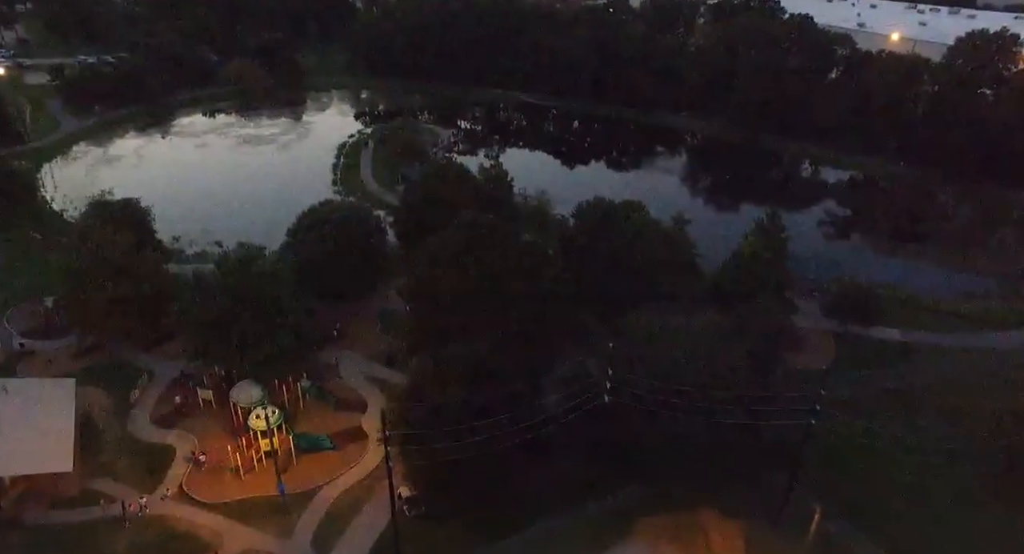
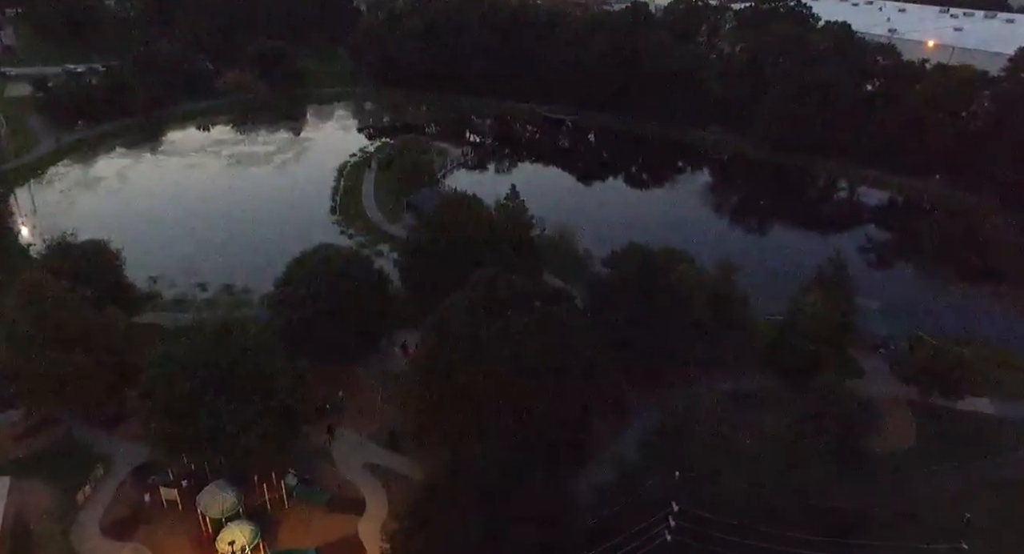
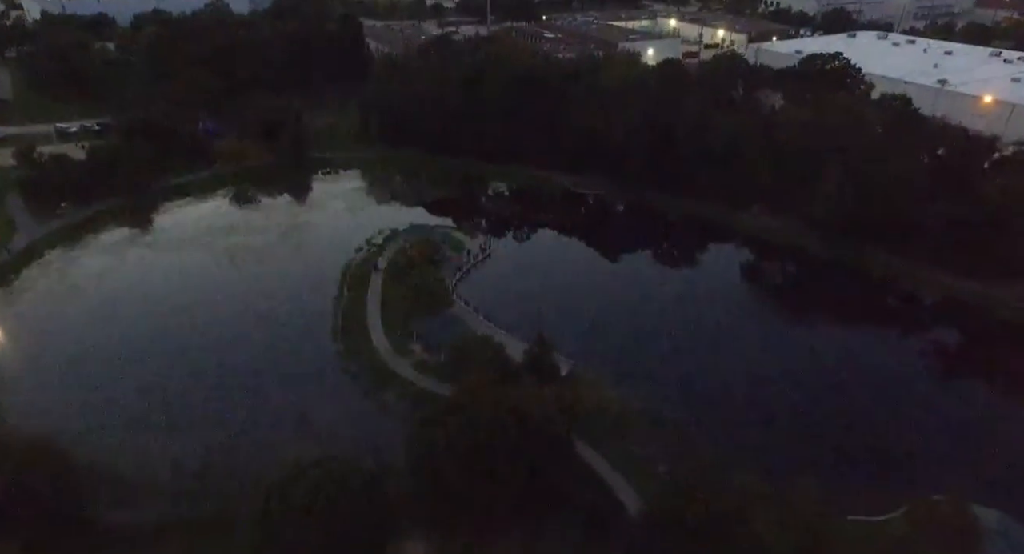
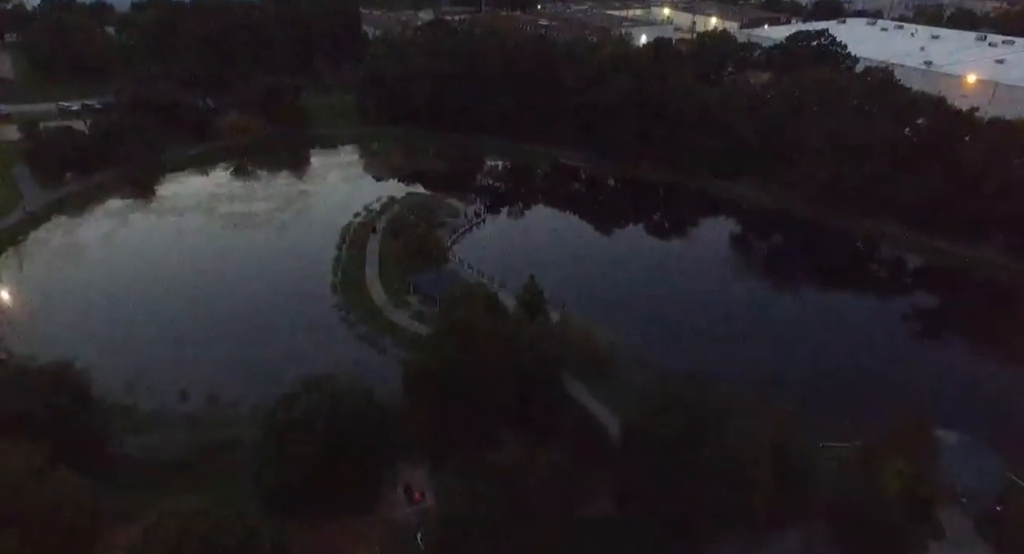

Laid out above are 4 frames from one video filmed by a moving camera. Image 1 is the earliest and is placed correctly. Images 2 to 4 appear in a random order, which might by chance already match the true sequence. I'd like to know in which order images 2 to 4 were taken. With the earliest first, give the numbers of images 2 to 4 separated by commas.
2, 4, 3
